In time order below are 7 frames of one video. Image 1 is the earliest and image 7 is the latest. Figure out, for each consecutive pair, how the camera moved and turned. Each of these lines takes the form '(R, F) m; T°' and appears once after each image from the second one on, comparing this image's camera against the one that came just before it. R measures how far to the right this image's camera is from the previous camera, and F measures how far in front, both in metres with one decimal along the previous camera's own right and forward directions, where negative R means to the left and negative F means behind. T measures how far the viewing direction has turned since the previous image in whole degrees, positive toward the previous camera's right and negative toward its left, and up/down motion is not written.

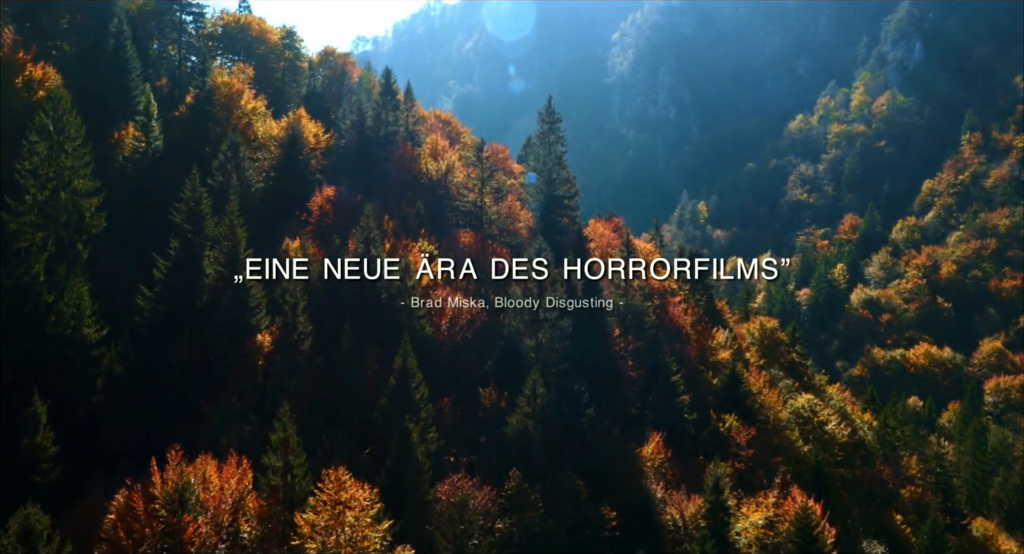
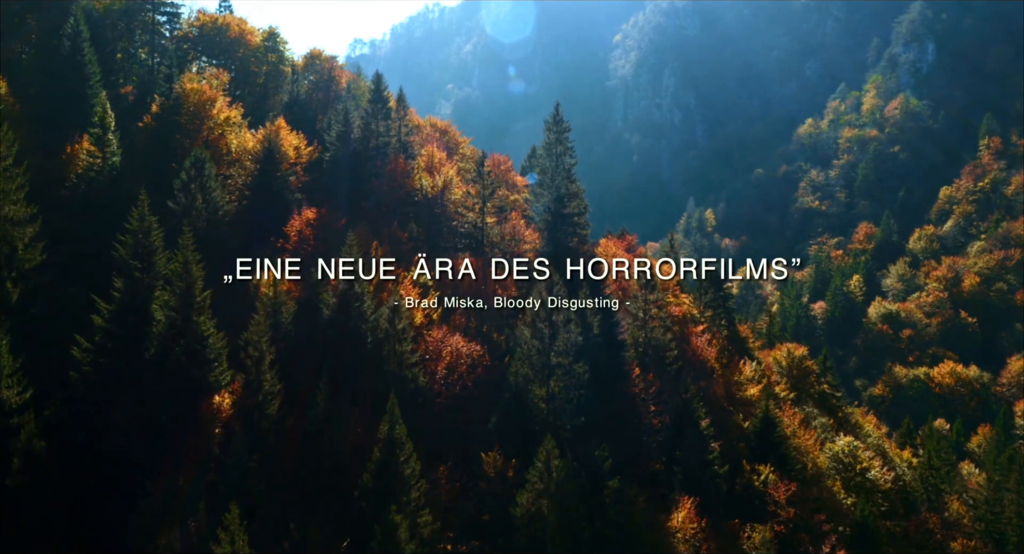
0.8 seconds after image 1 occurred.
(-0.4, +6.7) m; 0°
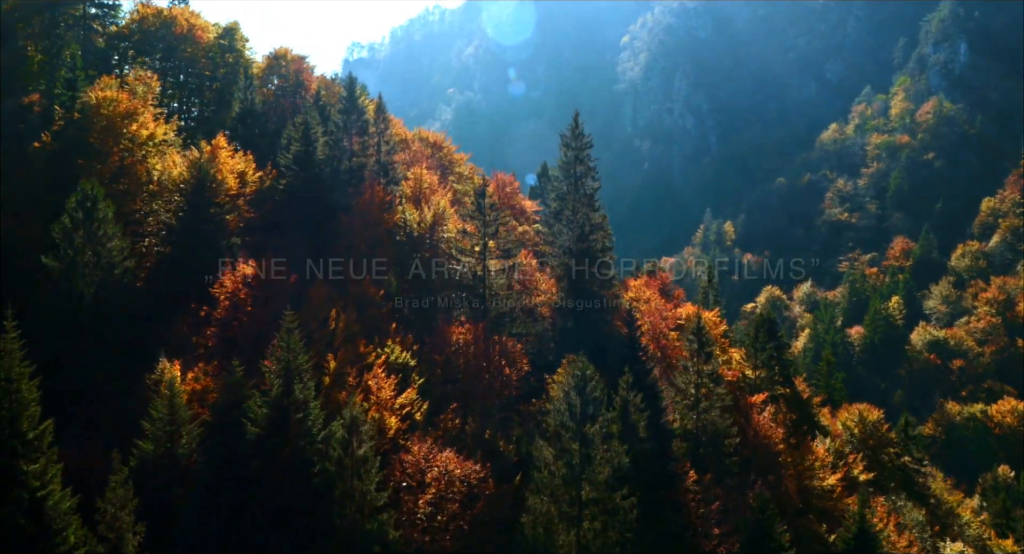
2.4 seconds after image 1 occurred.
(-0.4, +12.9) m; 0°
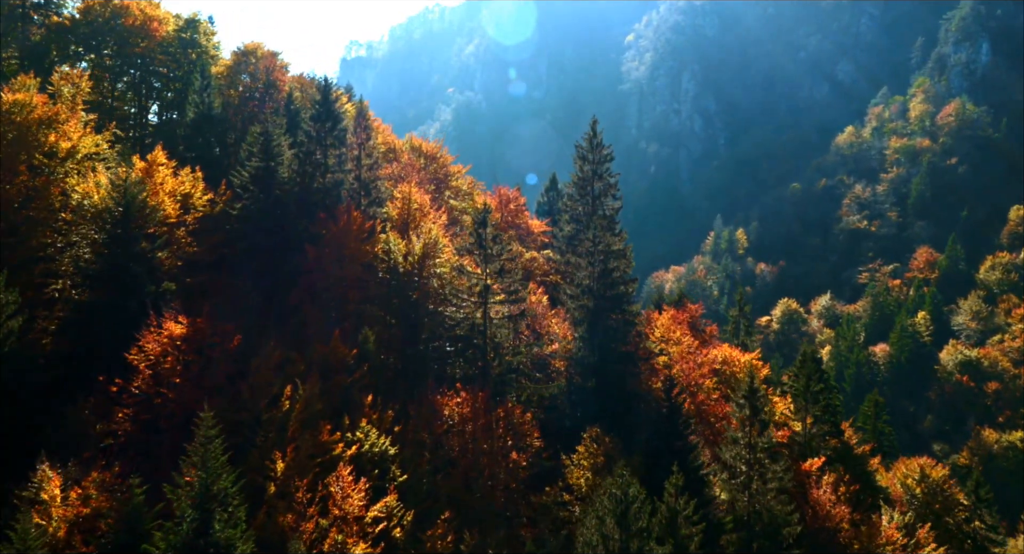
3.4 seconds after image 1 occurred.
(-0.4, +8.2) m; 0°
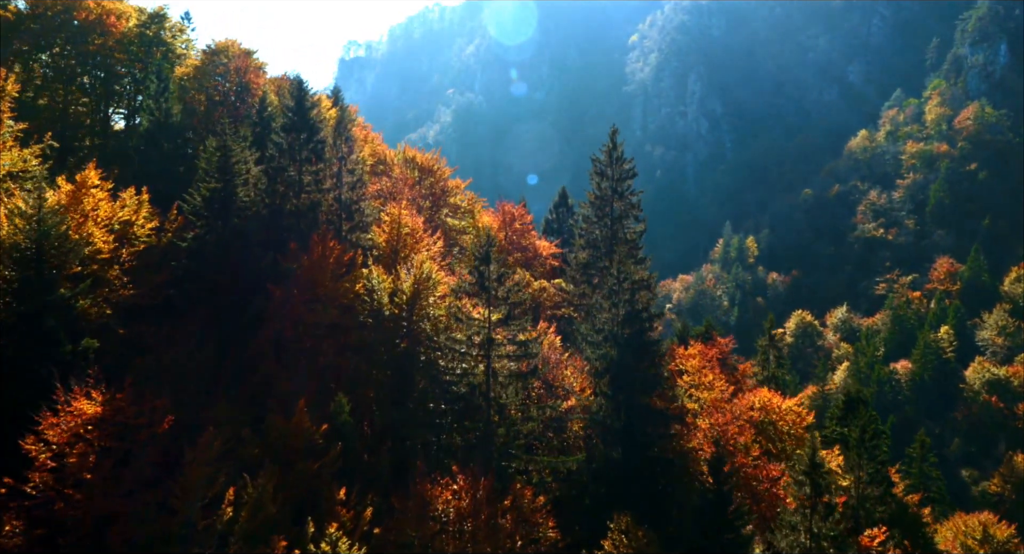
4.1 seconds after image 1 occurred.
(-0.4, +6.1) m; 0°
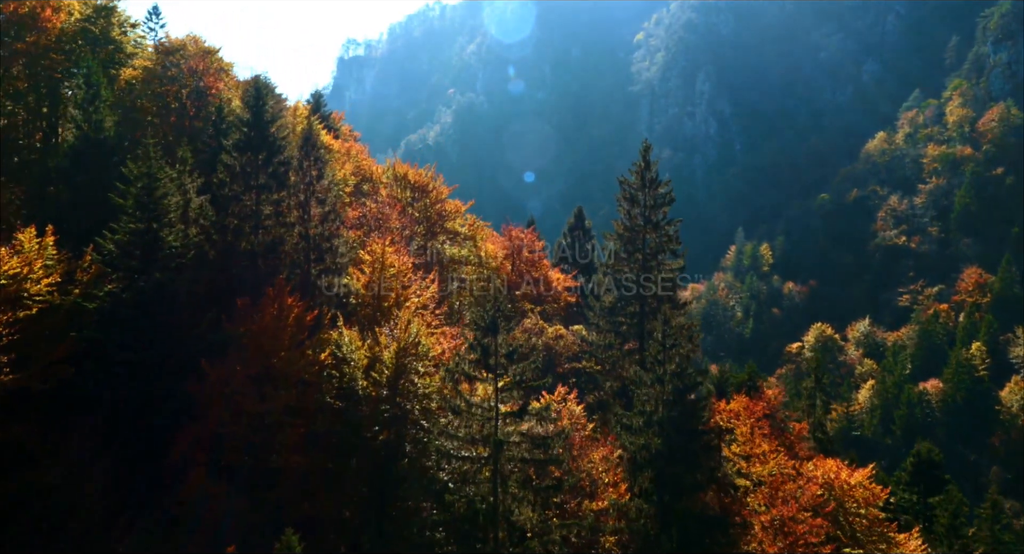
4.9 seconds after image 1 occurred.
(-0.4, +7.1) m; 0°
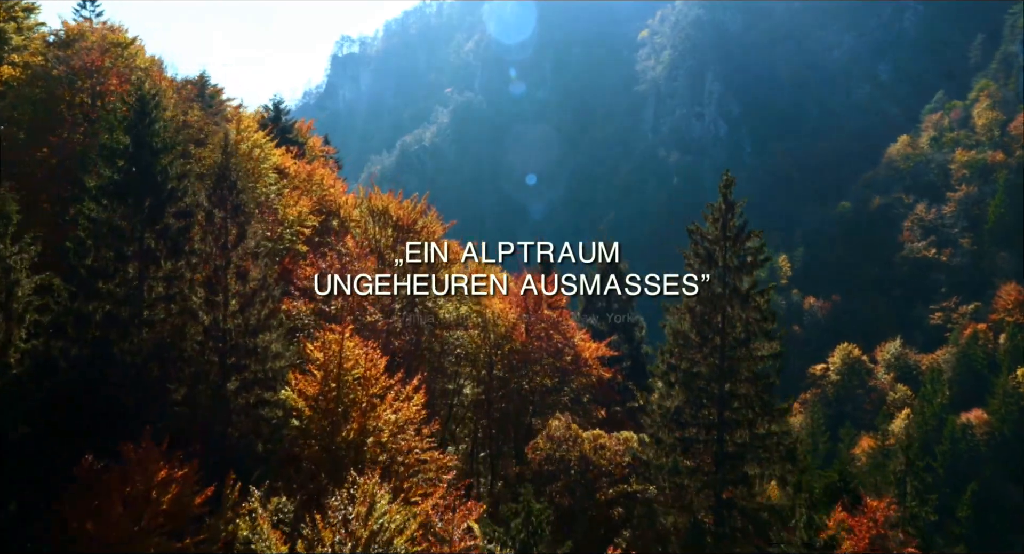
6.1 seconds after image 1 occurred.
(-0.8, +10.1) m; 0°
